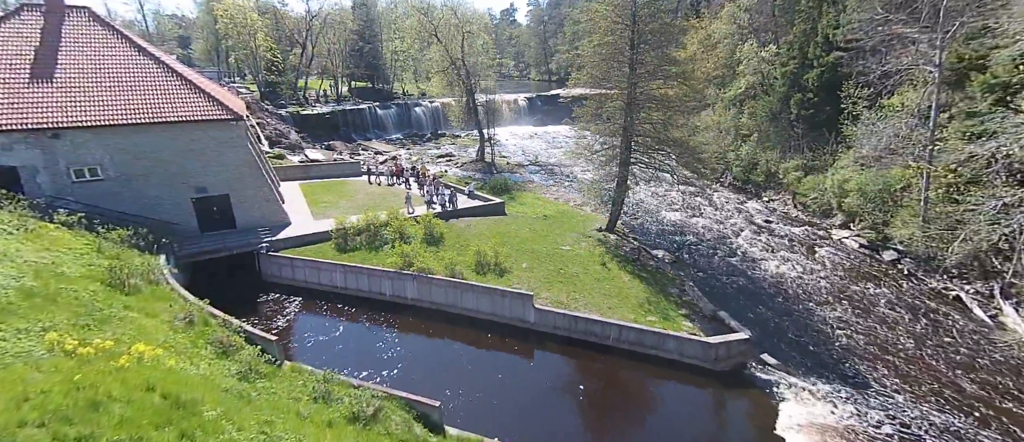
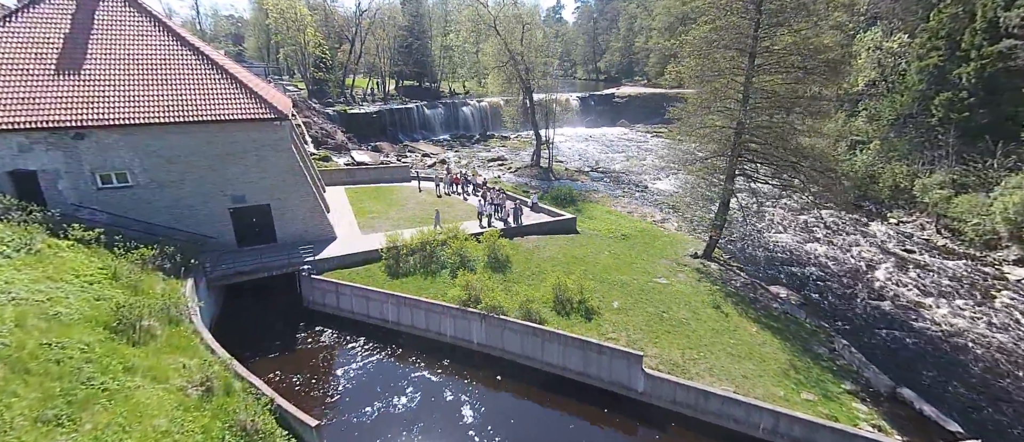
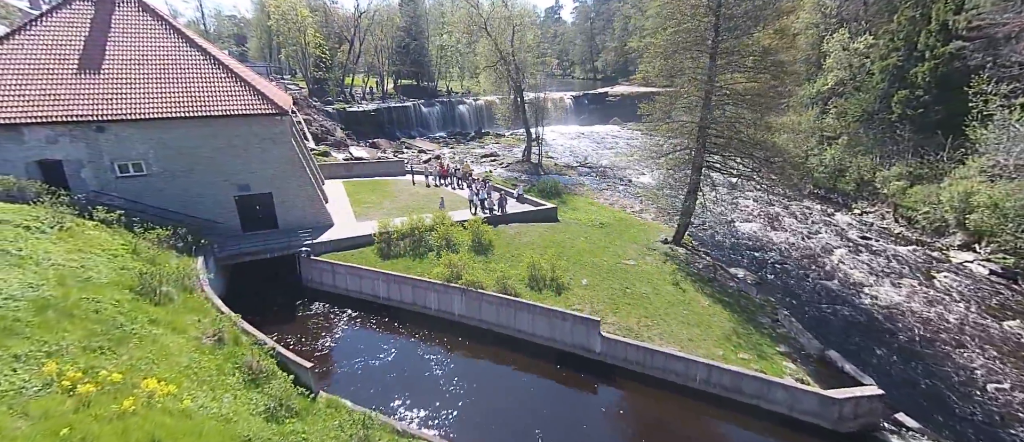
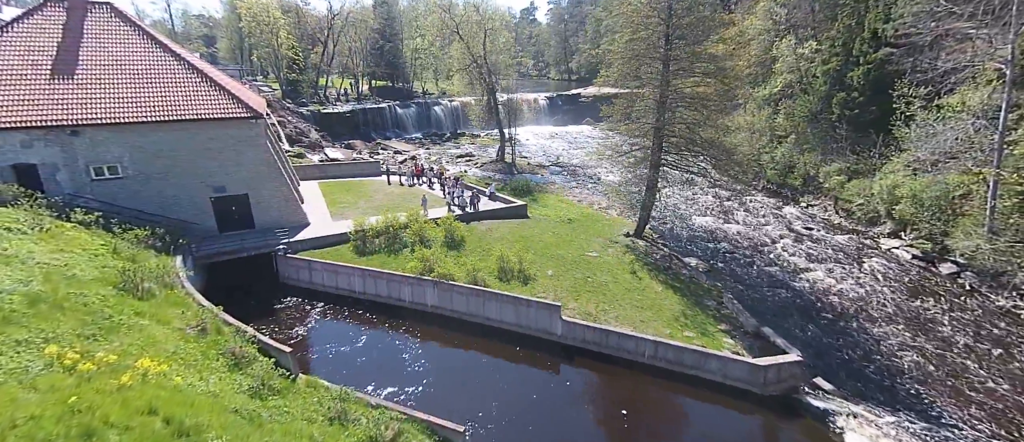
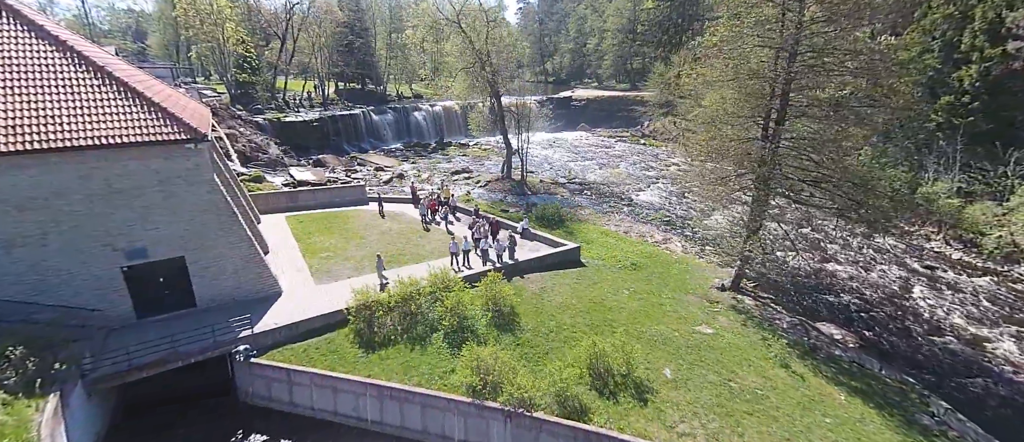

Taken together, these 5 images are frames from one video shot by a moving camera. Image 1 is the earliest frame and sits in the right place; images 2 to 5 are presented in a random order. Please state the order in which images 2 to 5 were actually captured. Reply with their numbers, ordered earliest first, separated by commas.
4, 3, 2, 5
